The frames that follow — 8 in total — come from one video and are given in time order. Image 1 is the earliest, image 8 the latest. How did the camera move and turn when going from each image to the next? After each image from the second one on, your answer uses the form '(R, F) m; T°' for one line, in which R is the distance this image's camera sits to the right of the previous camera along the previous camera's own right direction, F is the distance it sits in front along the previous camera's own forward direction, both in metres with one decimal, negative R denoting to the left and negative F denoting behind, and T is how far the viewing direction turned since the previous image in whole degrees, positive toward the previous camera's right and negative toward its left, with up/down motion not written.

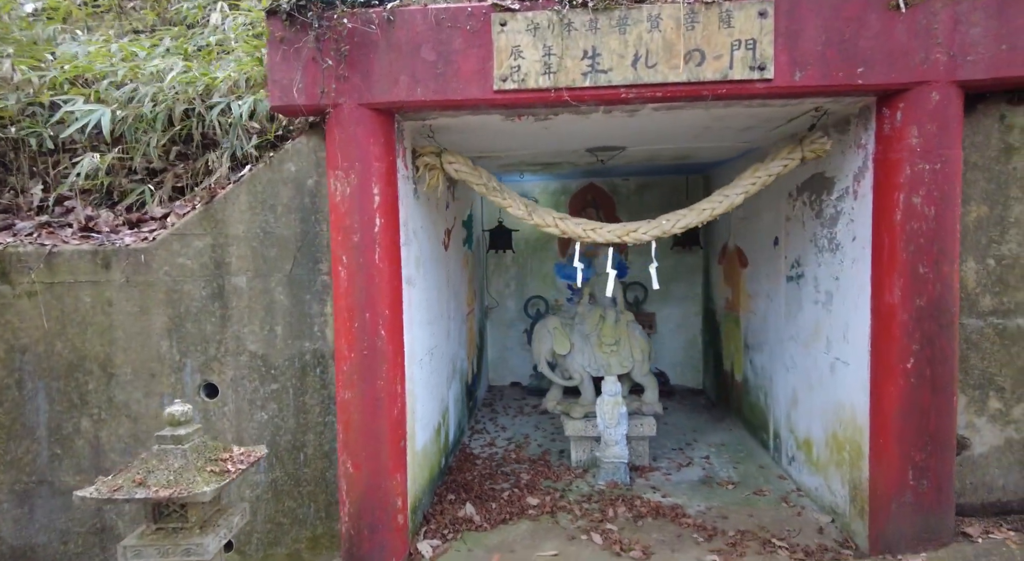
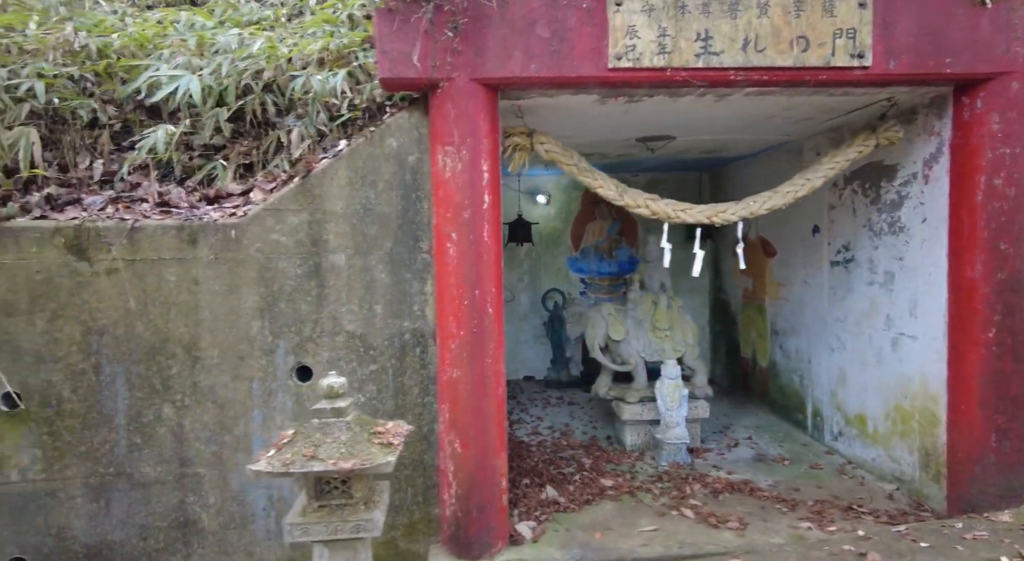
(-1.0, 0.0) m; +6°
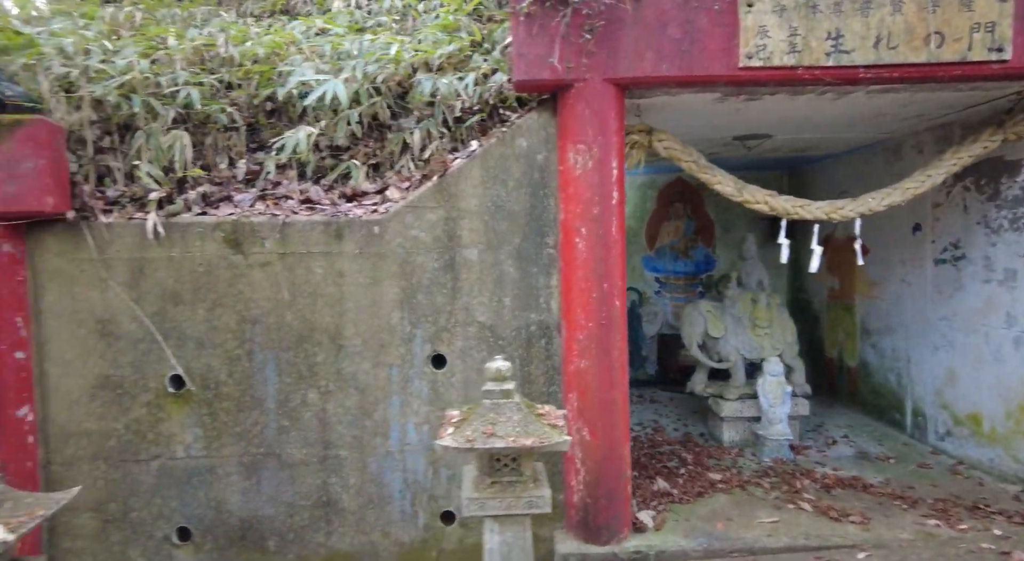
(-0.5, -0.1) m; -3°
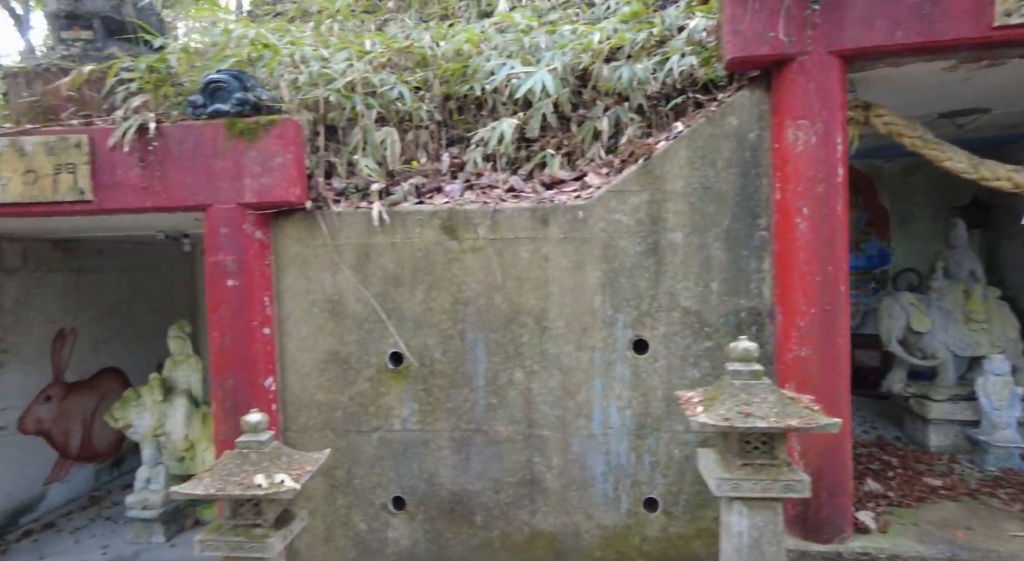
(-0.6, -0.1) m; -10°
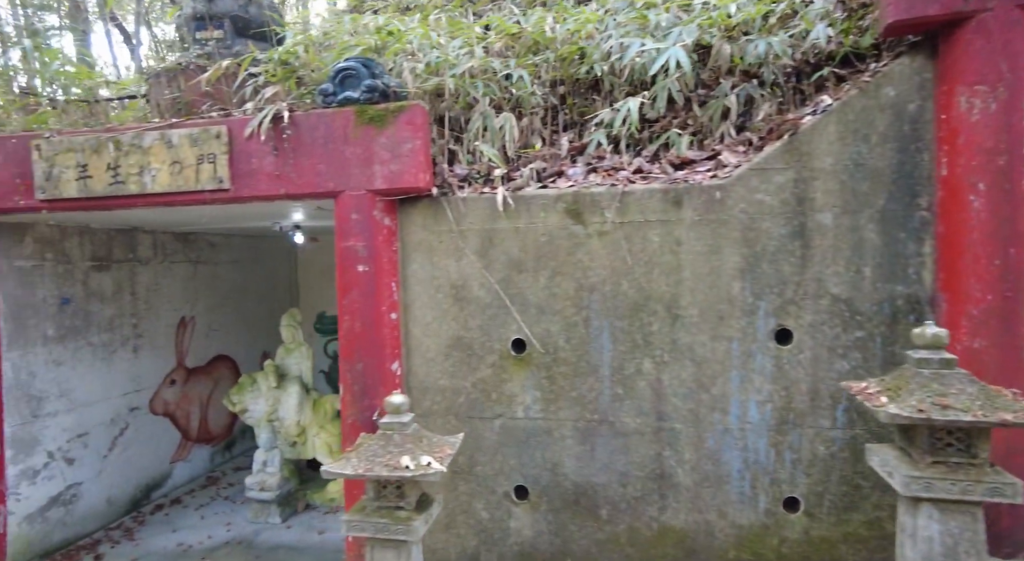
(-0.3, +0.1) m; -6°
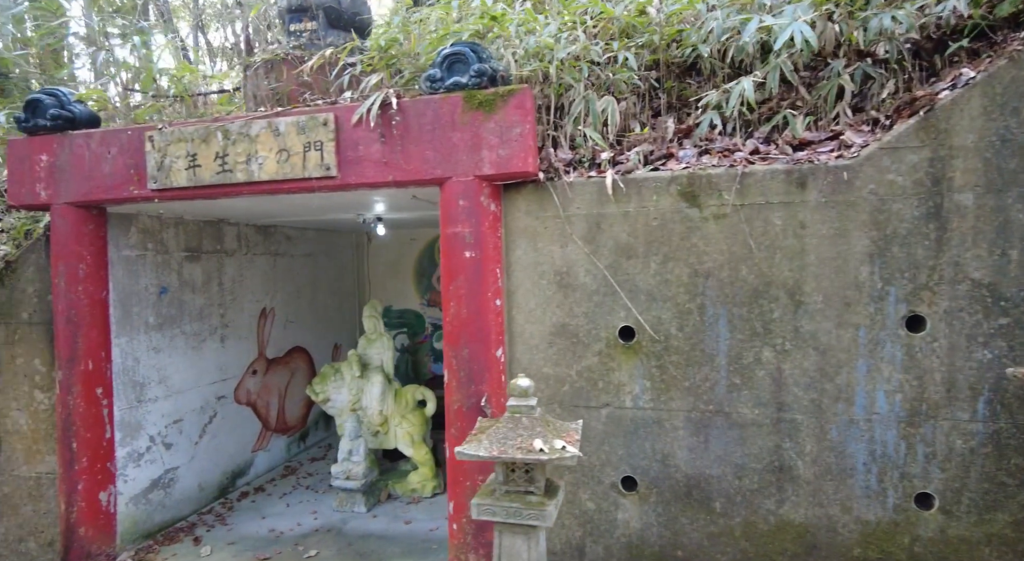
(-0.4, 0.0) m; -3°
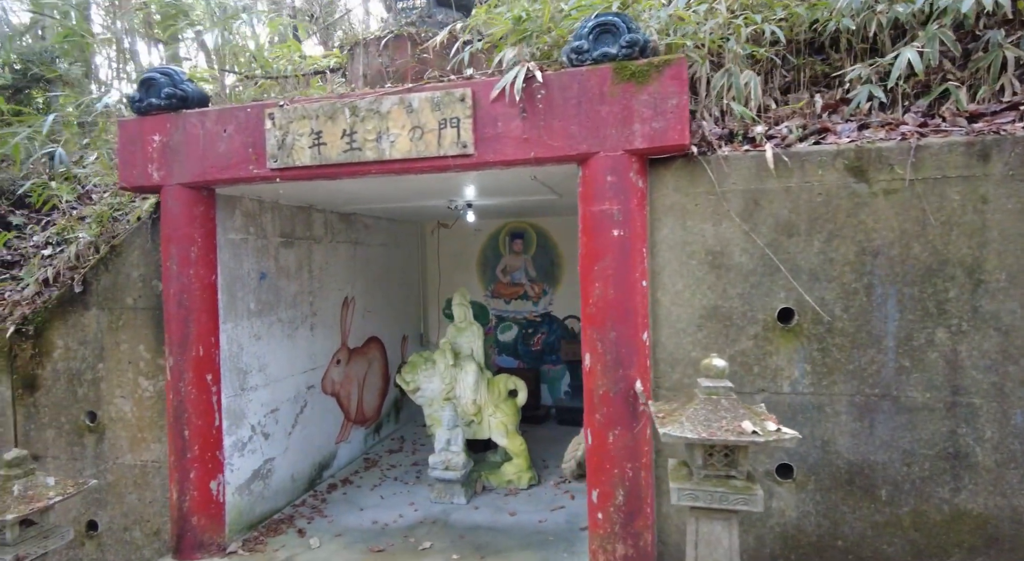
(-0.8, +0.1) m; -1°
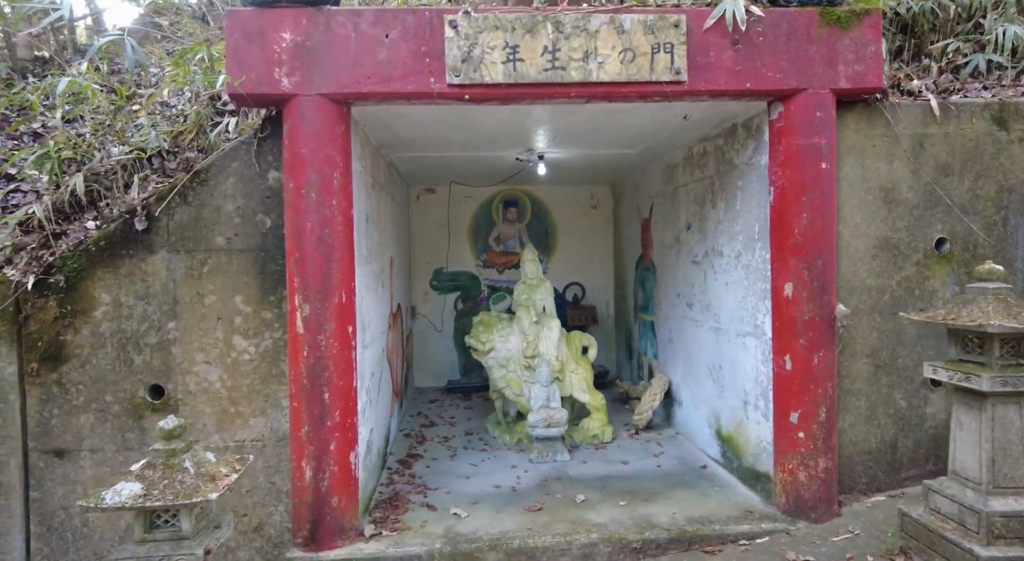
(-2.4, +0.6) m; +18°
